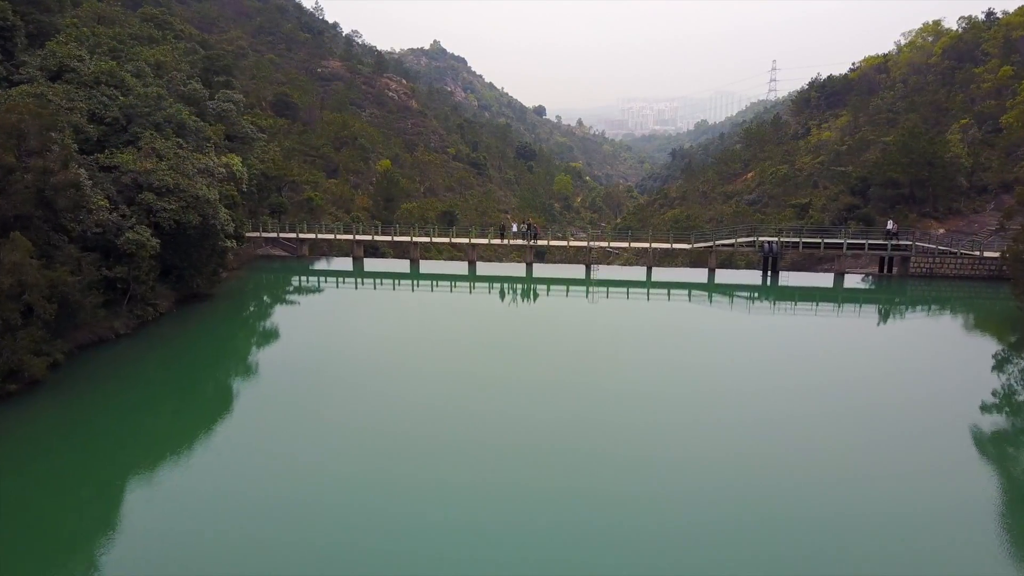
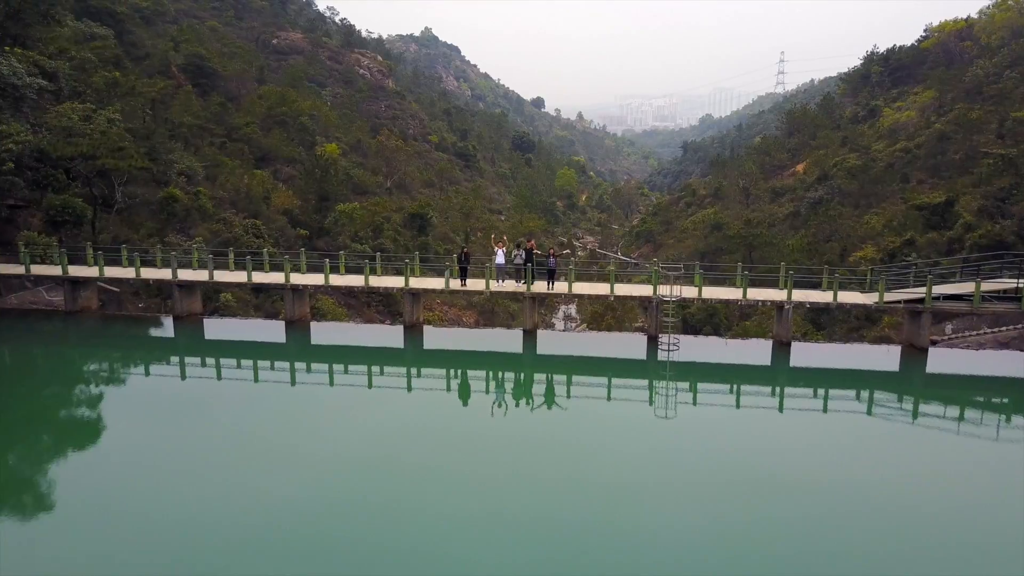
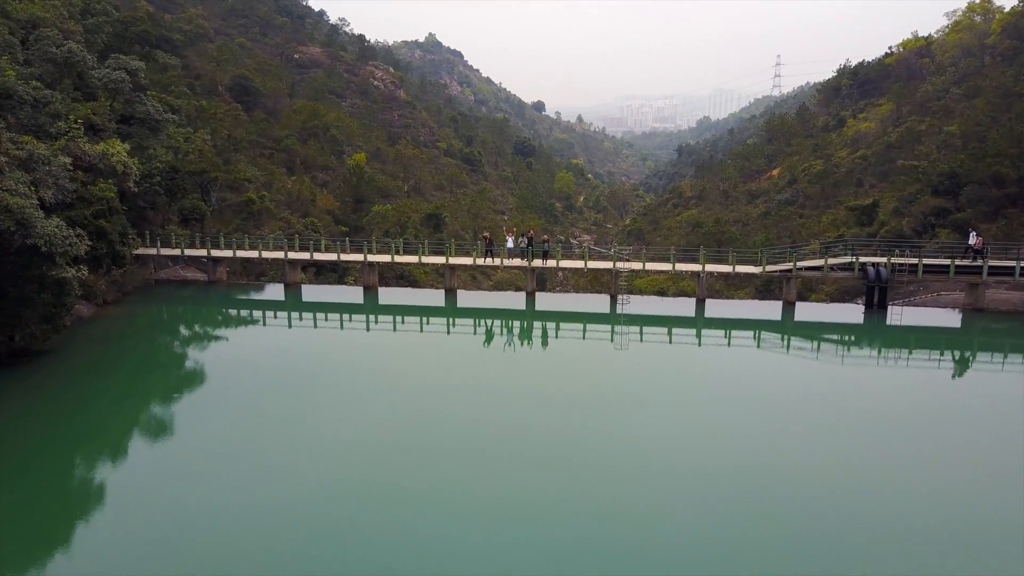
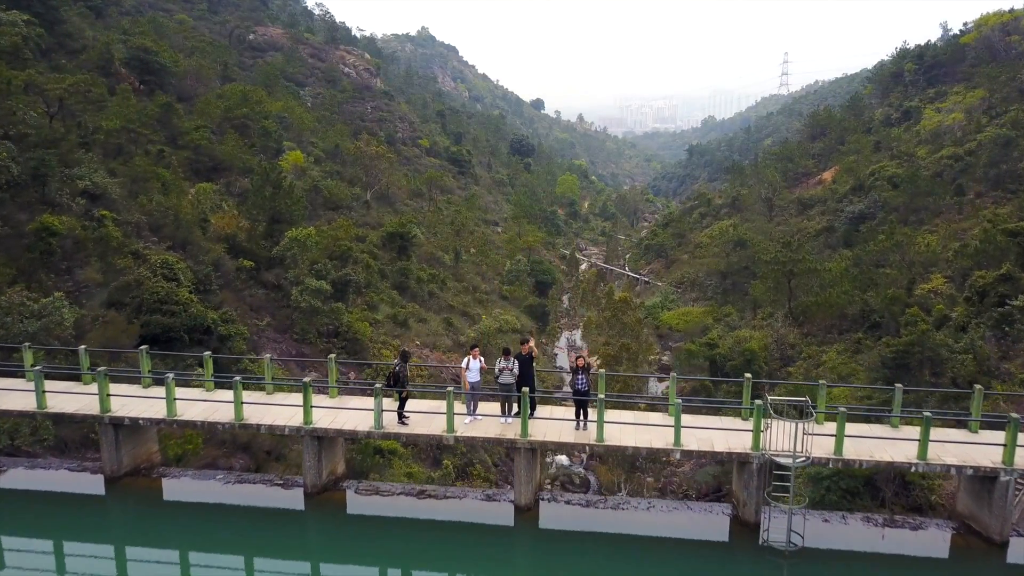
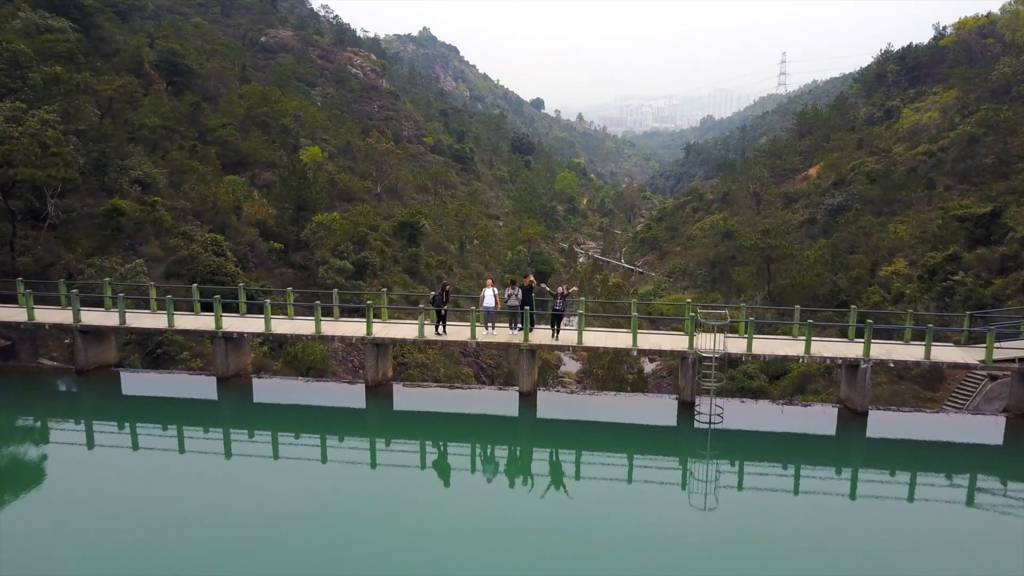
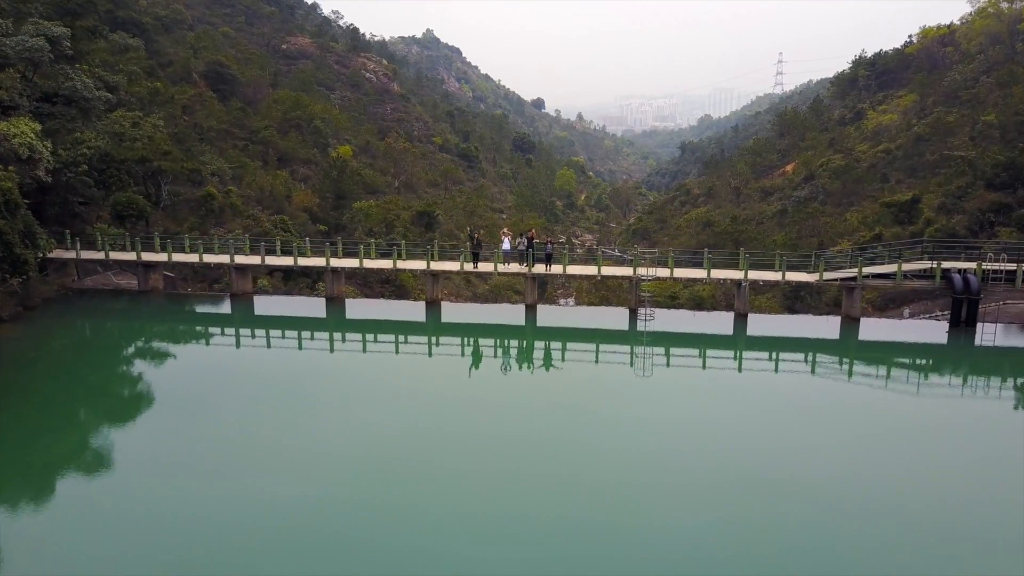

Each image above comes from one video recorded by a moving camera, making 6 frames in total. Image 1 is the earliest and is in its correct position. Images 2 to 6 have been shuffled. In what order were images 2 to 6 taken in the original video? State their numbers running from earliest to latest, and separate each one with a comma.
3, 6, 2, 5, 4
